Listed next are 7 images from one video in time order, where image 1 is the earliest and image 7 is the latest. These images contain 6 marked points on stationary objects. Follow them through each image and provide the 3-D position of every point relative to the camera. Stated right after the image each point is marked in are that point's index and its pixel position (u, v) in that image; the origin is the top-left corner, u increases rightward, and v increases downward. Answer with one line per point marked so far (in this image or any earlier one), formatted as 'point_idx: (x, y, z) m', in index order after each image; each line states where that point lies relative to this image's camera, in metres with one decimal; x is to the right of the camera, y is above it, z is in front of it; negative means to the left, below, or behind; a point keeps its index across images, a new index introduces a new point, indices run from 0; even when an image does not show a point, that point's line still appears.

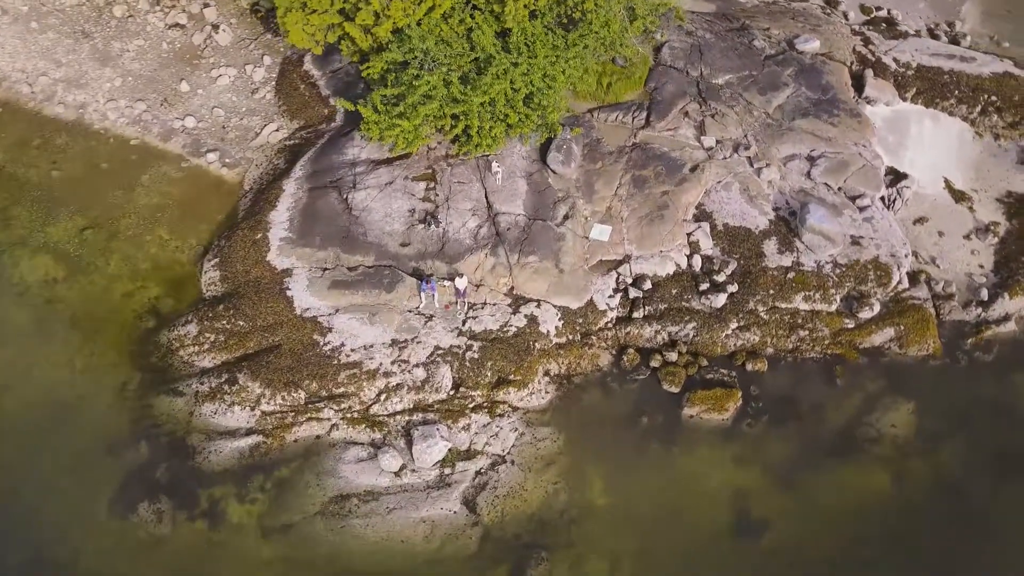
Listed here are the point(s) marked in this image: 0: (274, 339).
0: (-5.6, -1.2, +19.2) m
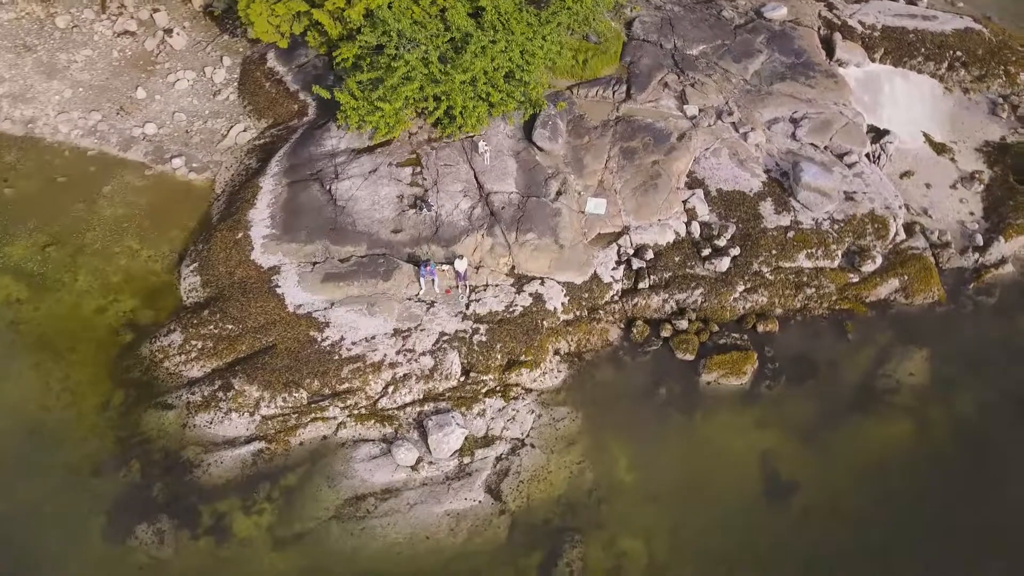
0: (-5.4, -1.2, +18.0) m
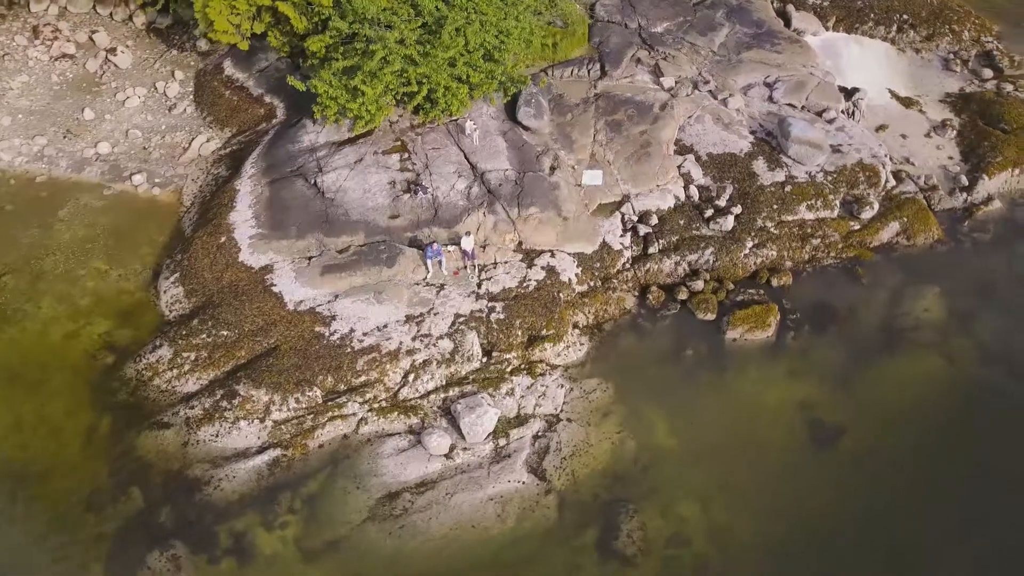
0: (-5.0, -1.1, +16.6) m
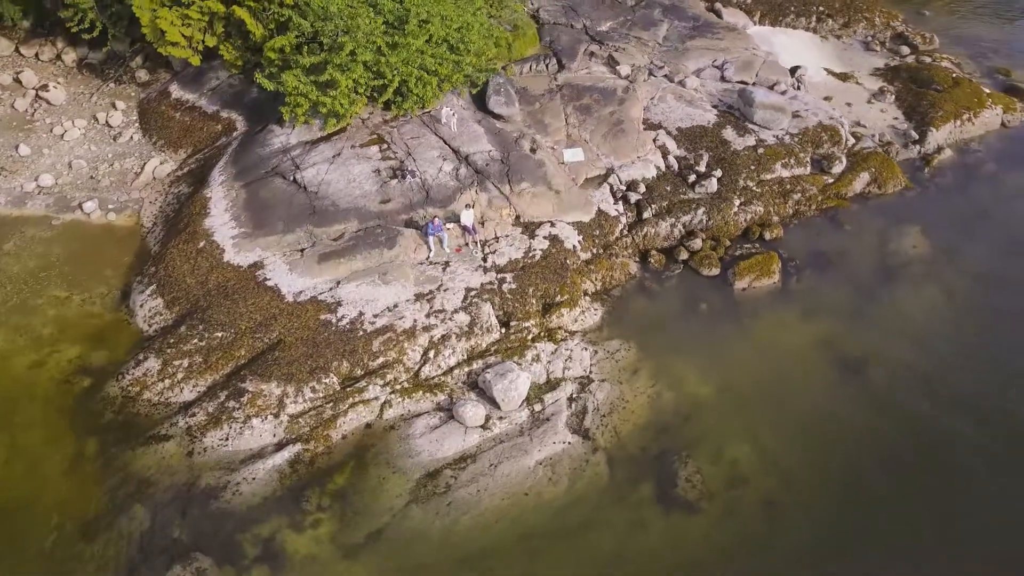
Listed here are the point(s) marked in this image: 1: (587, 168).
0: (-4.6, -0.9, +15.3) m
1: (+1.8, +2.9, +19.5) m
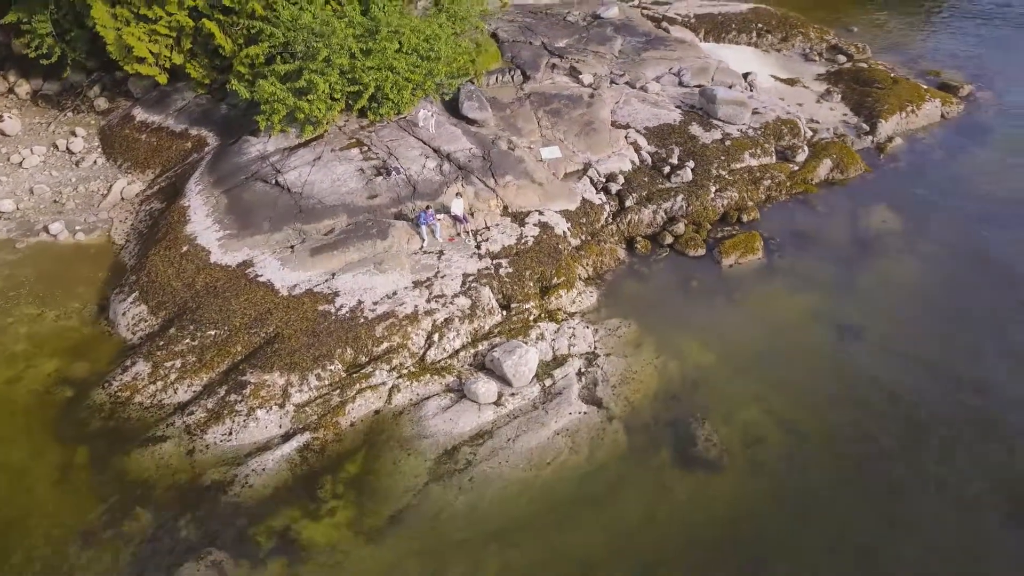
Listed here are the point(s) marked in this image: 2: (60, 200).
0: (-4.5, -0.8, +14.8) m
1: (+1.3, +3.0, +19.8) m
2: (-11.1, +2.2, +19.8) m
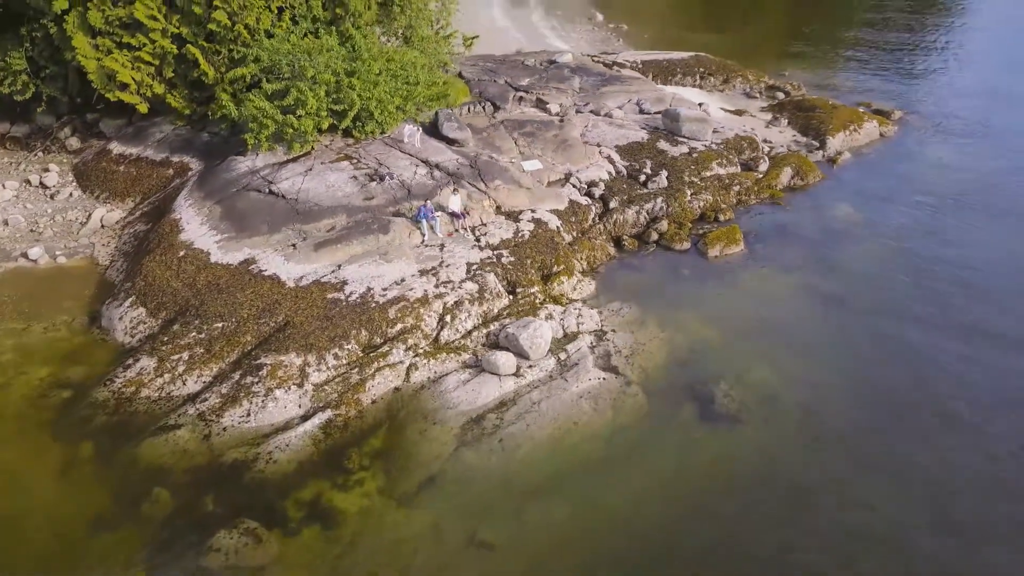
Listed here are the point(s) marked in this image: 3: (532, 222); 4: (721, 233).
0: (-4.2, -0.5, +14.6) m
1: (+0.9, +2.9, +20.5) m
2: (-11.4, +1.4, +19.3) m
3: (+0.4, +1.4, +18.0) m
4: (+5.0, +1.3, +19.3) m
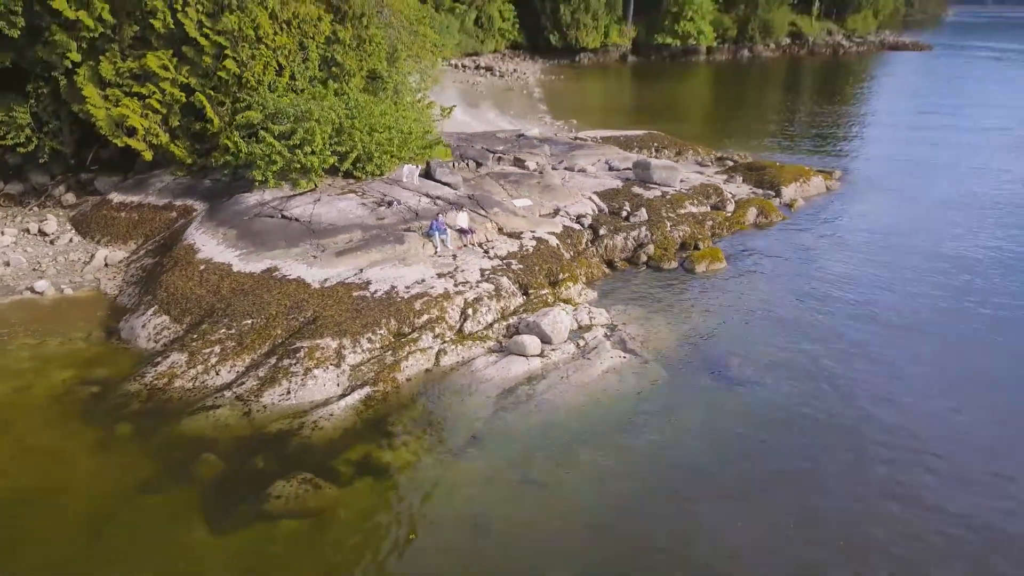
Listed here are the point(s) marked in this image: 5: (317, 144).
0: (-3.8, -0.5, +15.0) m
1: (+0.7, +2.1, +21.8) m
2: (-11.4, +0.5, +19.4) m
3: (+0.5, +1.1, +19.1) m
4: (+4.9, +0.9, +20.7) m
5: (-4.8, +3.6, +19.9) m
